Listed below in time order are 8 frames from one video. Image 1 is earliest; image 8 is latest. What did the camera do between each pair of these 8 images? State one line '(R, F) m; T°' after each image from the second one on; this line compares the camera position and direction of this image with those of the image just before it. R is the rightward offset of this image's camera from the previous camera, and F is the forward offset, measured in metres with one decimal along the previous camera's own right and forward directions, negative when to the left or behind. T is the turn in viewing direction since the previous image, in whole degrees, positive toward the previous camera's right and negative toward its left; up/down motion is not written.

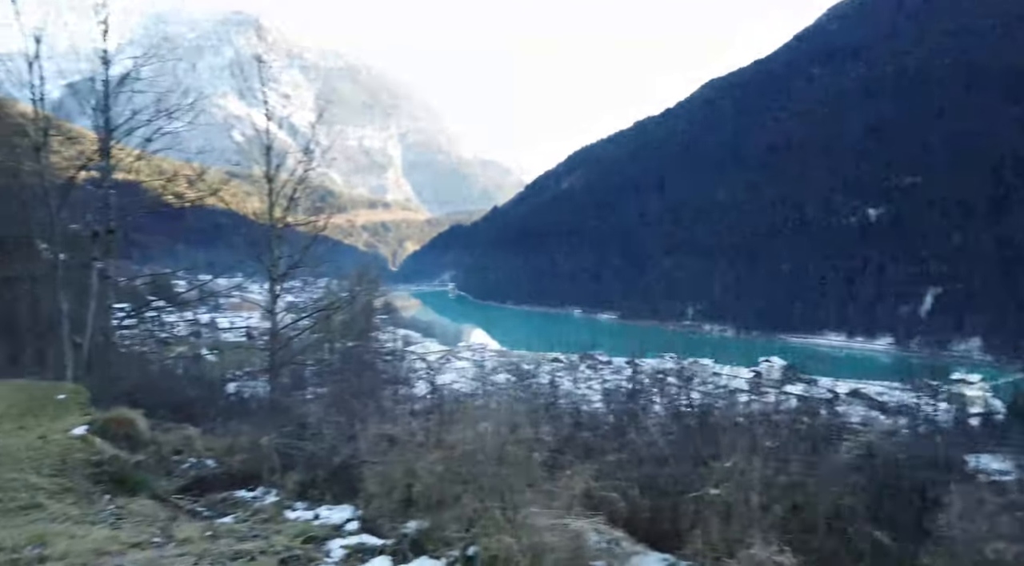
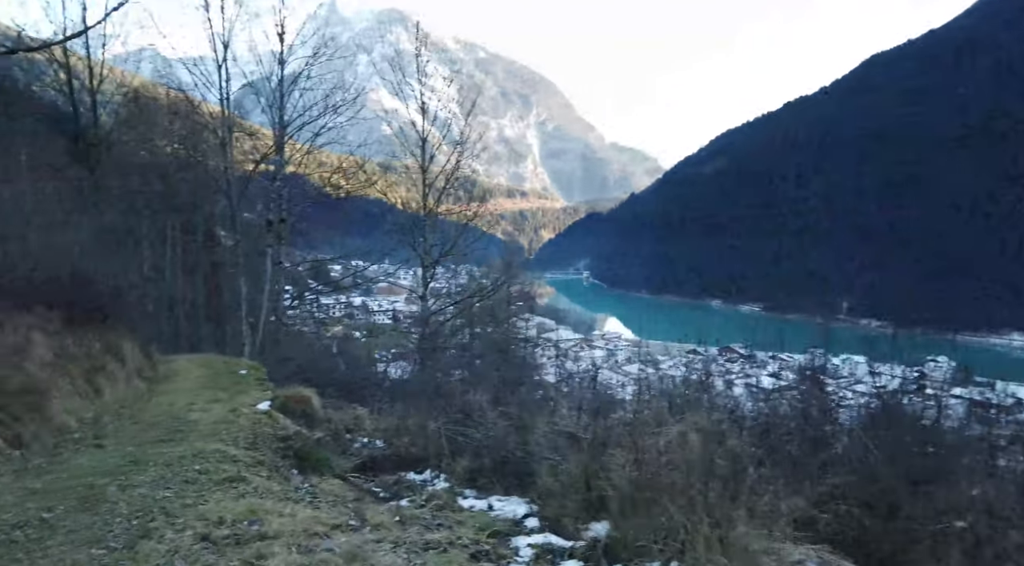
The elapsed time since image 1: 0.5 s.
(-0.3, +0.1) m; -11°
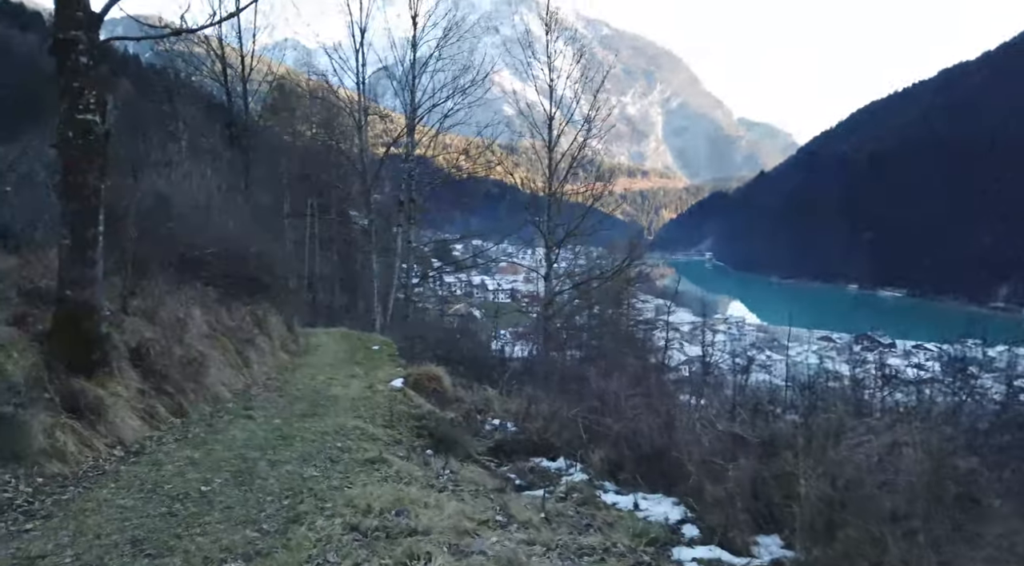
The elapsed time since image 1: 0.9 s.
(-0.3, +0.4) m; -10°
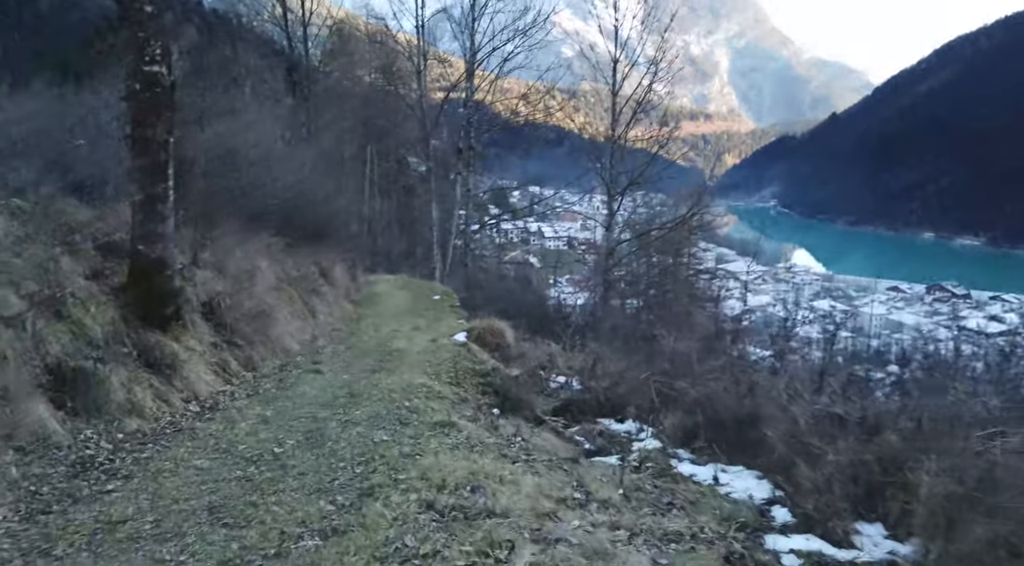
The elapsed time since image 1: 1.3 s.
(-0.1, +0.3) m; -4°
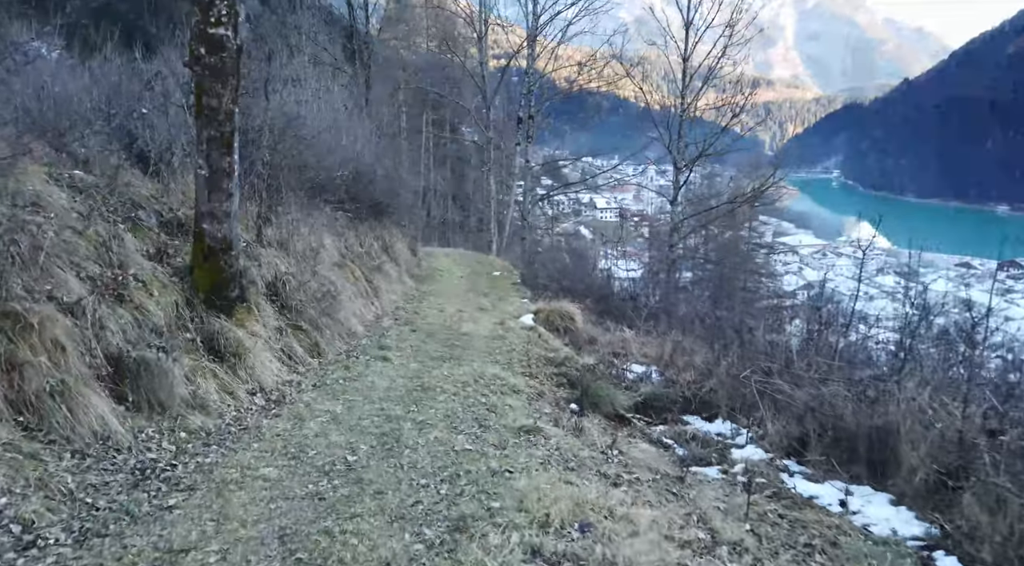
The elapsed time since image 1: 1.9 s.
(-0.3, +0.7) m; -4°
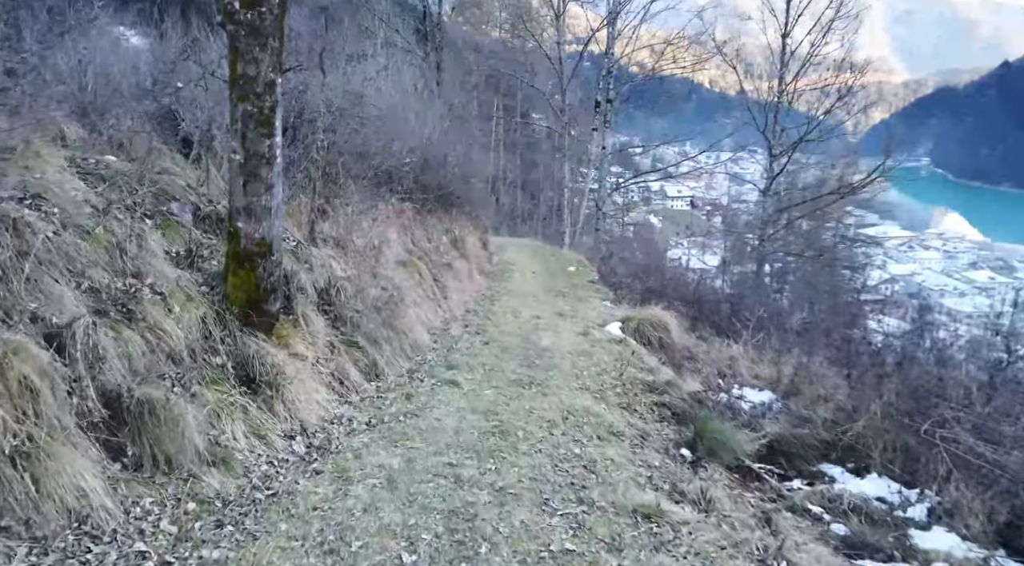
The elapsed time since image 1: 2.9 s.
(-0.3, +1.5) m; -5°
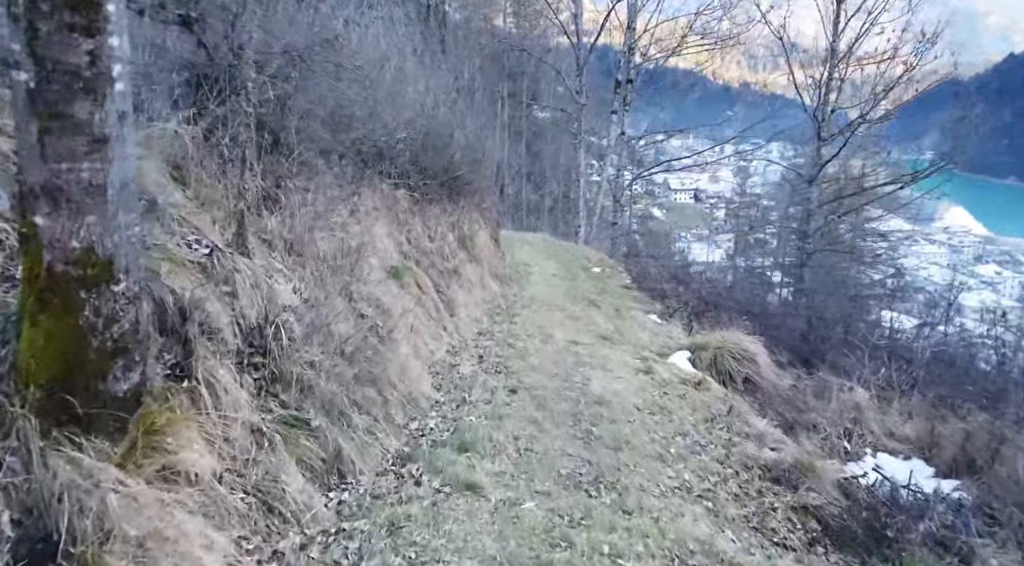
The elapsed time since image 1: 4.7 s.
(-0.3, +2.9) m; 0°
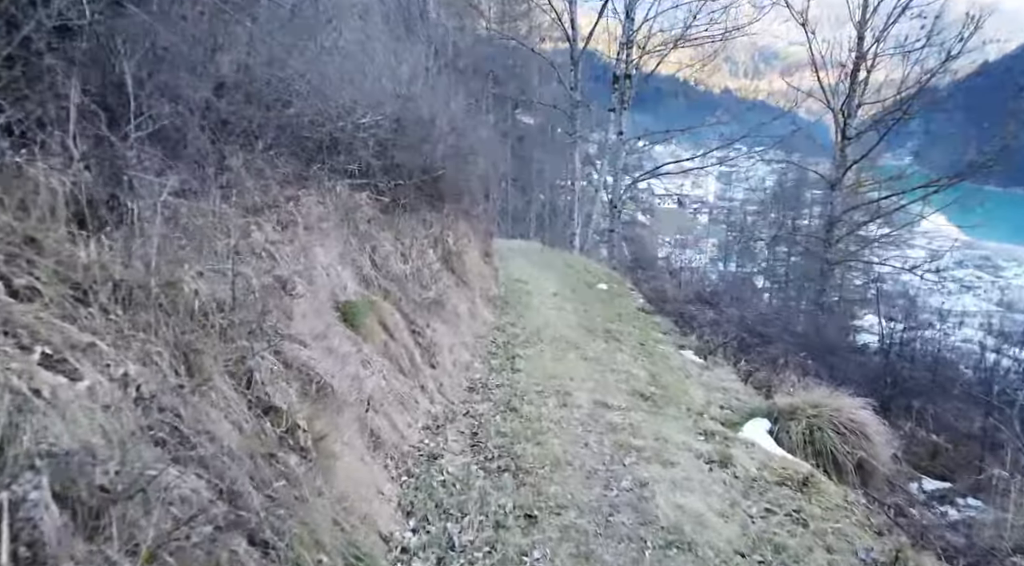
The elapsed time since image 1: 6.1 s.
(-0.2, +2.5) m; +1°
